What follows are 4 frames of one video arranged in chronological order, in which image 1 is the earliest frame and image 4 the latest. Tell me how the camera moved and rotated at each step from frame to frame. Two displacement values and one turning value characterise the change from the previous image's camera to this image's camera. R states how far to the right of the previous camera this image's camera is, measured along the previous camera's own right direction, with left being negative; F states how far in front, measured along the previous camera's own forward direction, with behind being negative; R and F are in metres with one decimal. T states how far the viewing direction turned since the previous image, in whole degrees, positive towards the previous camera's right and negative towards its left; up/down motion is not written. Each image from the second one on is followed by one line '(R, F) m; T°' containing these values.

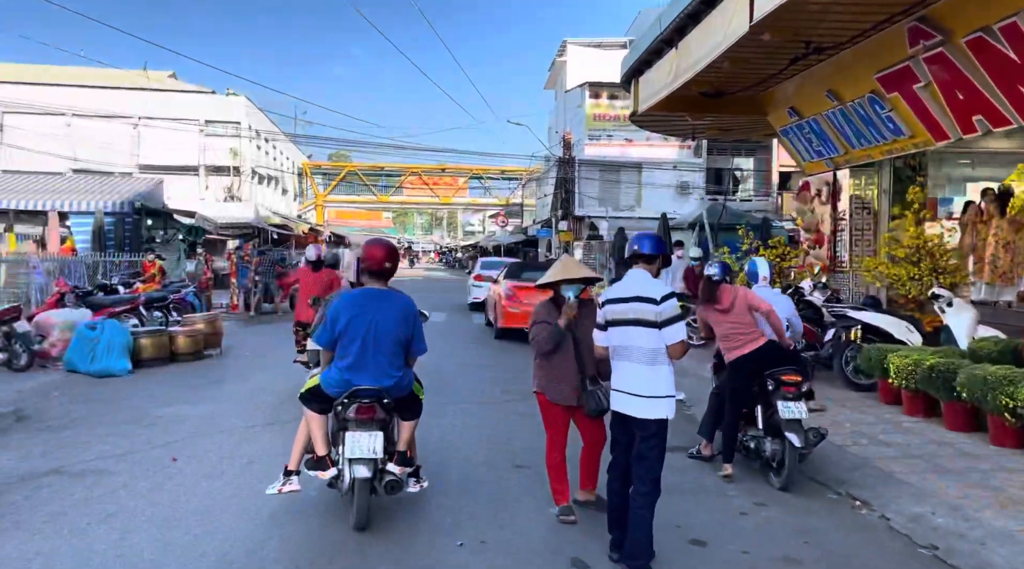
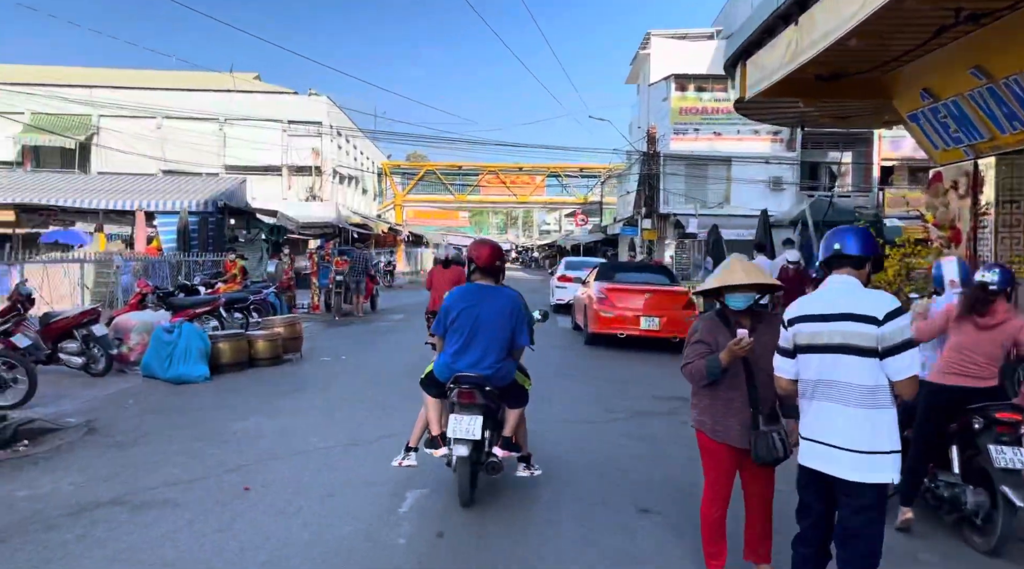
(-0.3, +0.8) m; -5°
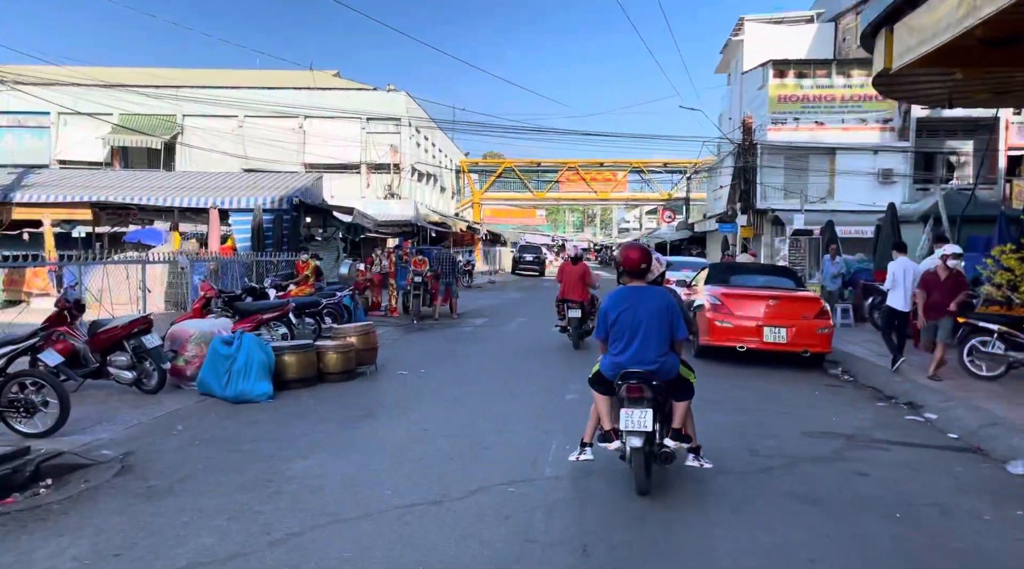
(-0.3, +1.4) m; -5°
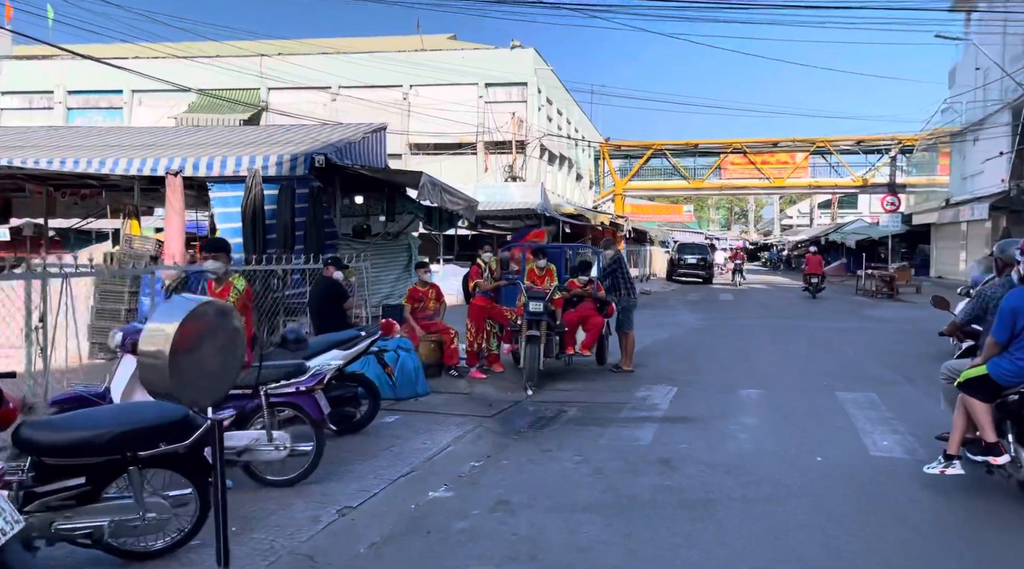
(-0.9, +9.1) m; -9°
